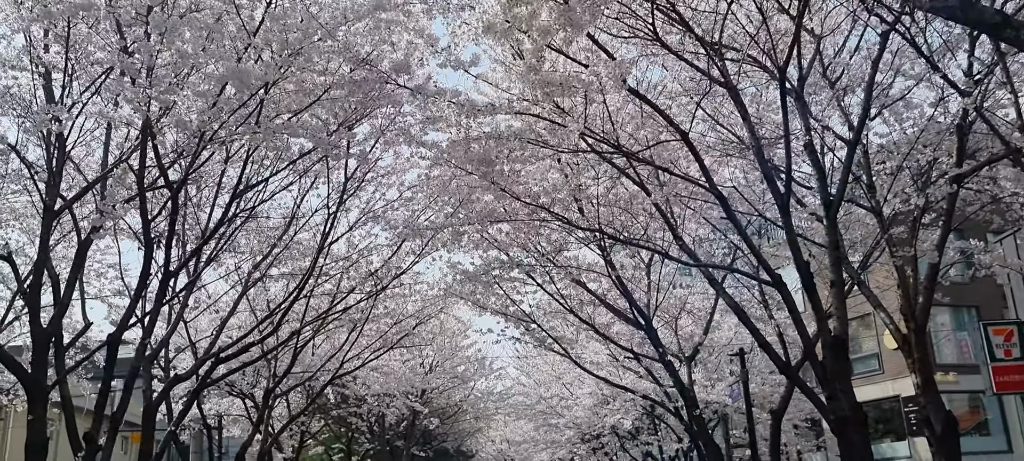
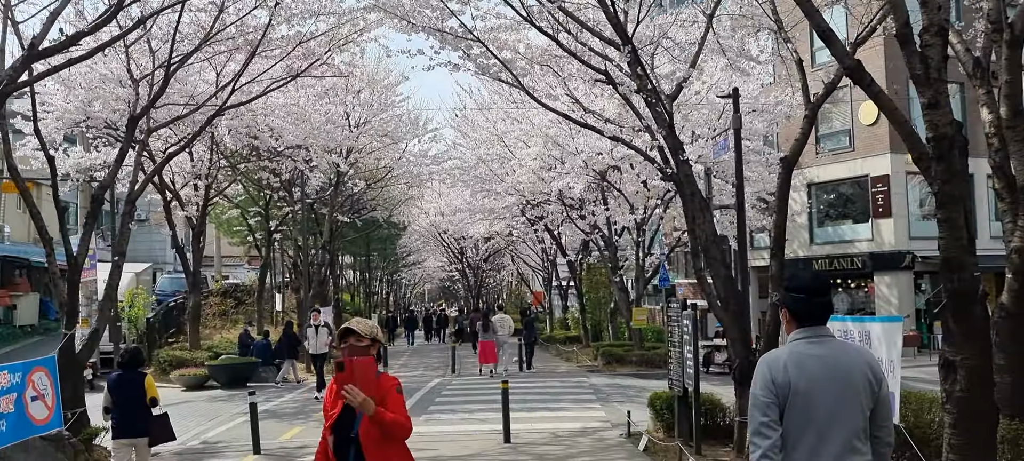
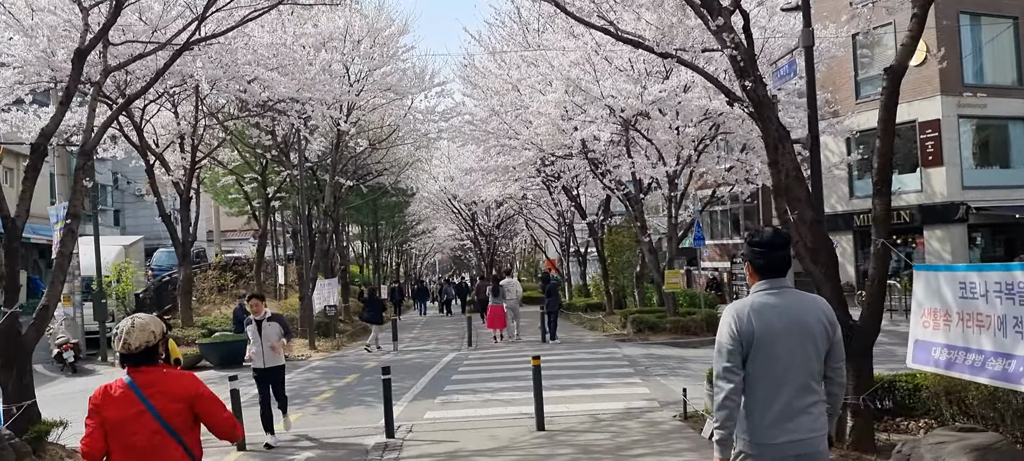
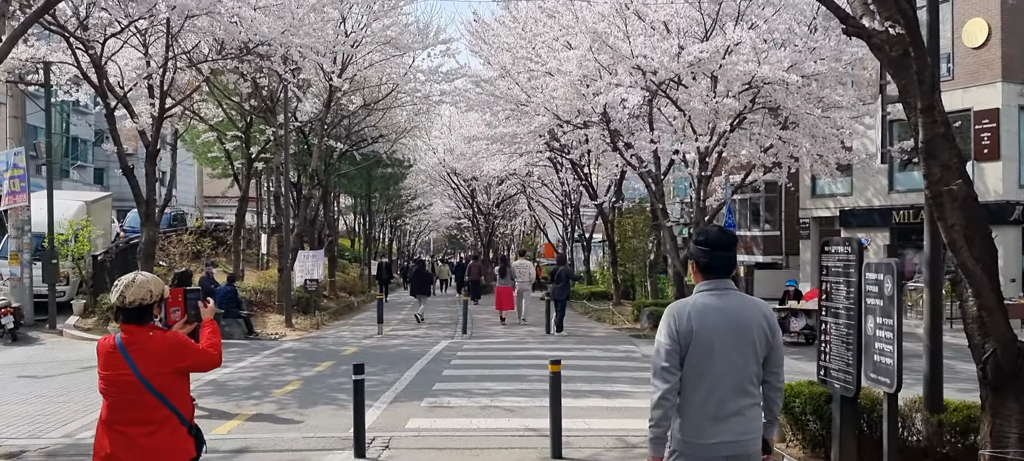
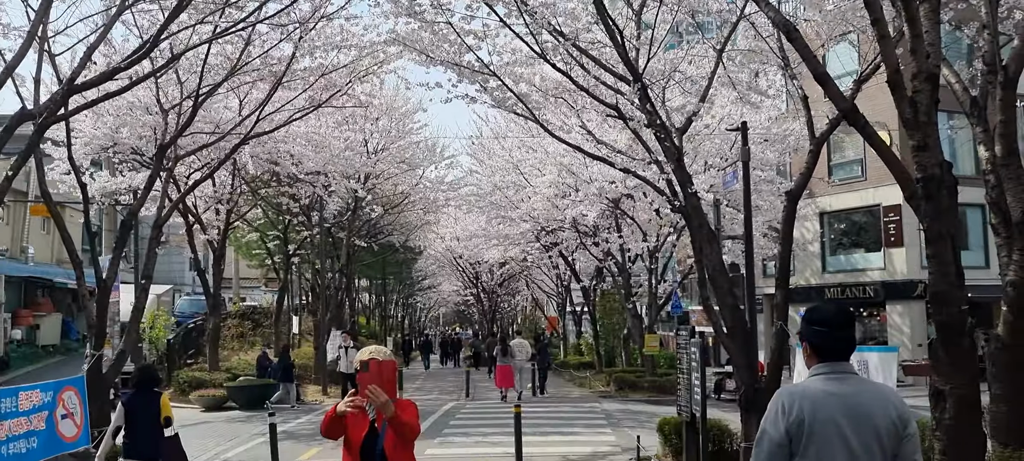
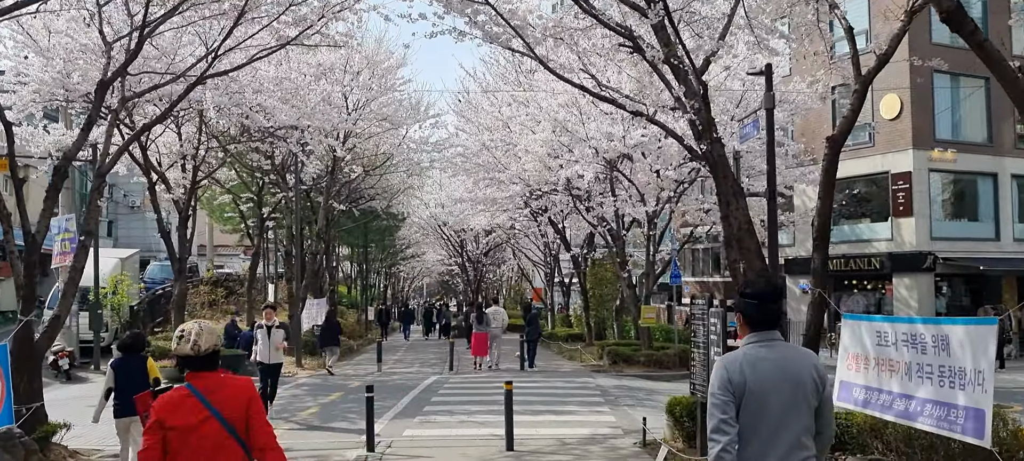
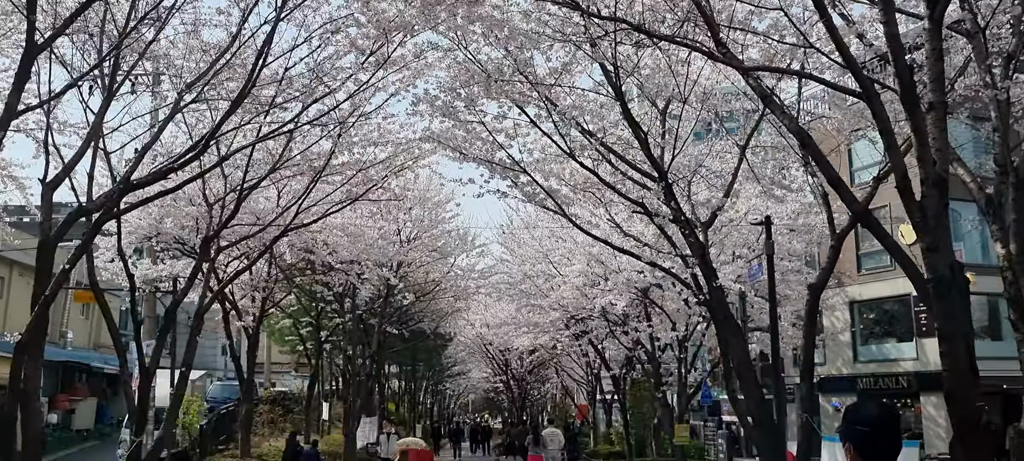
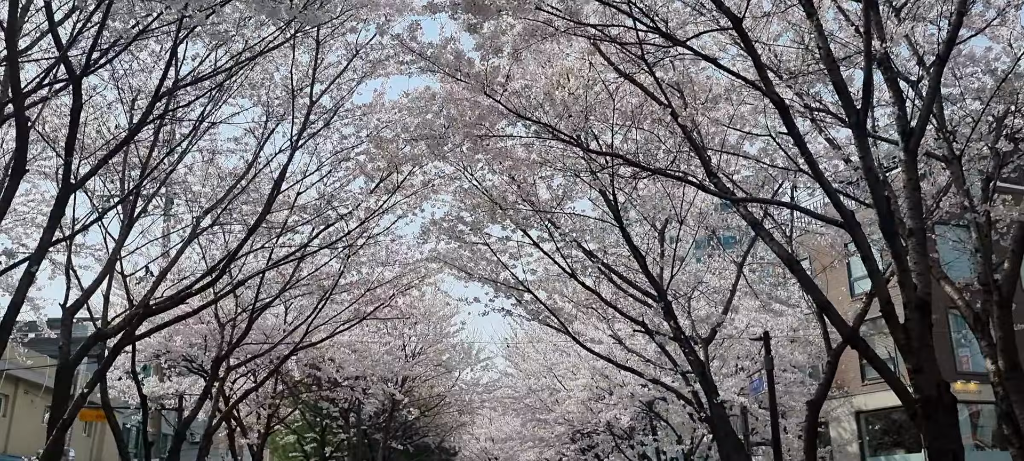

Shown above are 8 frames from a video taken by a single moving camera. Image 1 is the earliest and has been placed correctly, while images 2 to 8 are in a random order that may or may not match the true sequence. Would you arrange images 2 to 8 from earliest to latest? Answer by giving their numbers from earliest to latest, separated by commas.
8, 7, 5, 2, 6, 3, 4
